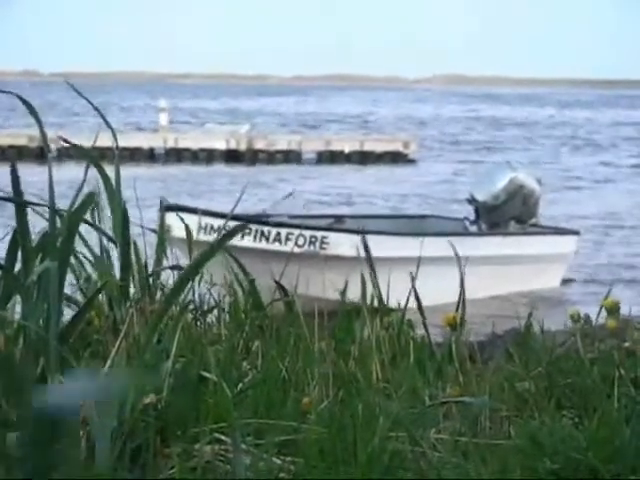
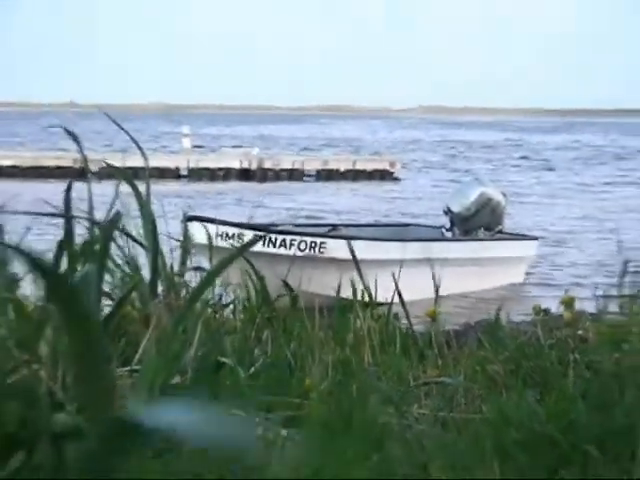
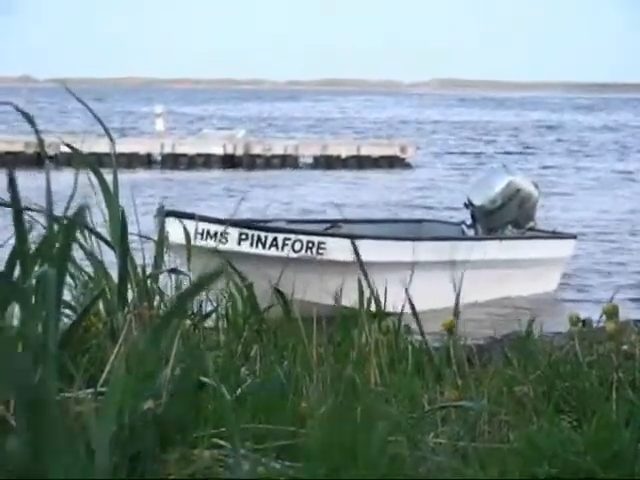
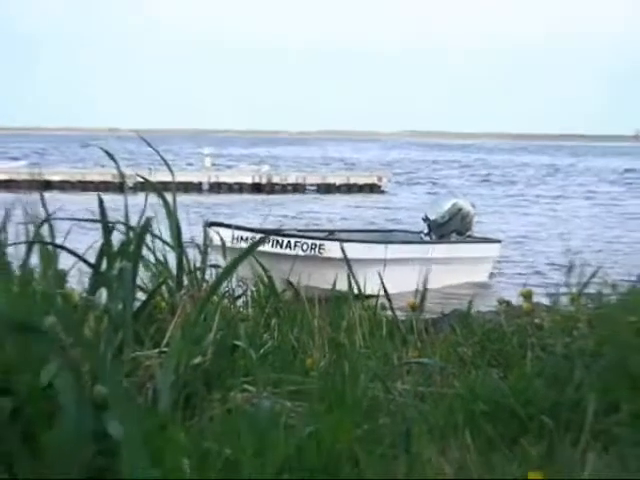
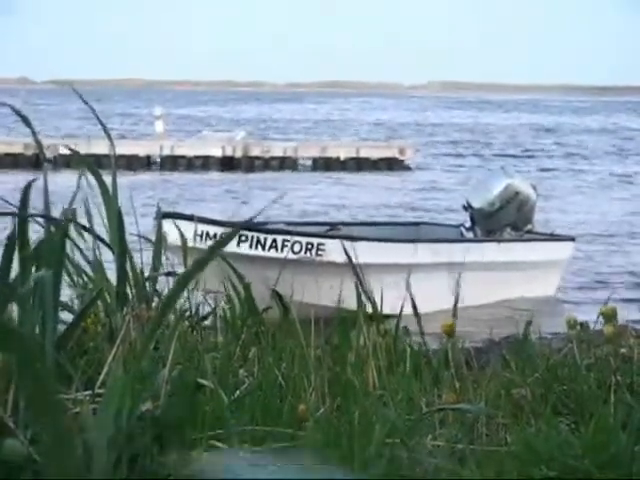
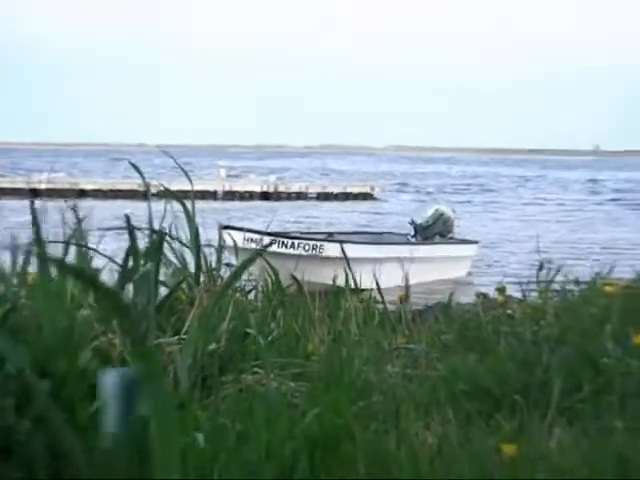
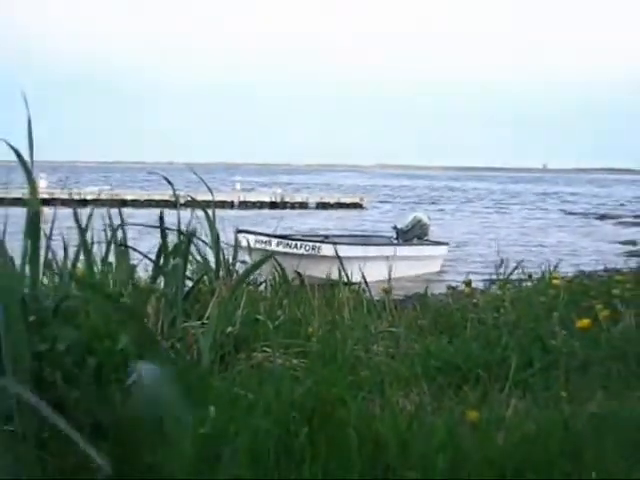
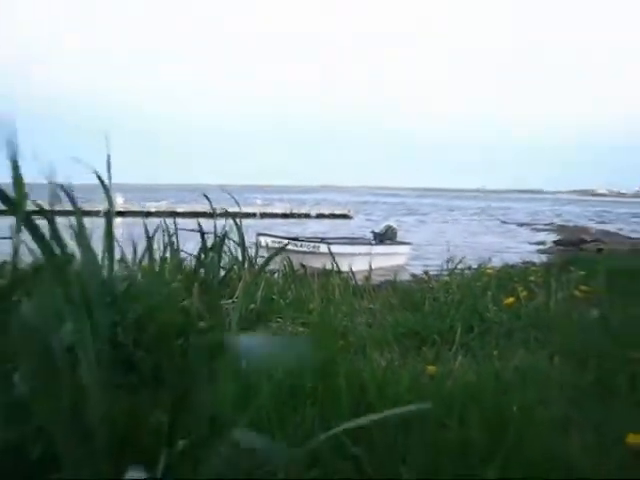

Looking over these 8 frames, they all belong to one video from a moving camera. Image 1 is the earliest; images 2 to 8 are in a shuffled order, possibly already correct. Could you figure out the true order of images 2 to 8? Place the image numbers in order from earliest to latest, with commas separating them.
5, 3, 2, 4, 6, 7, 8
